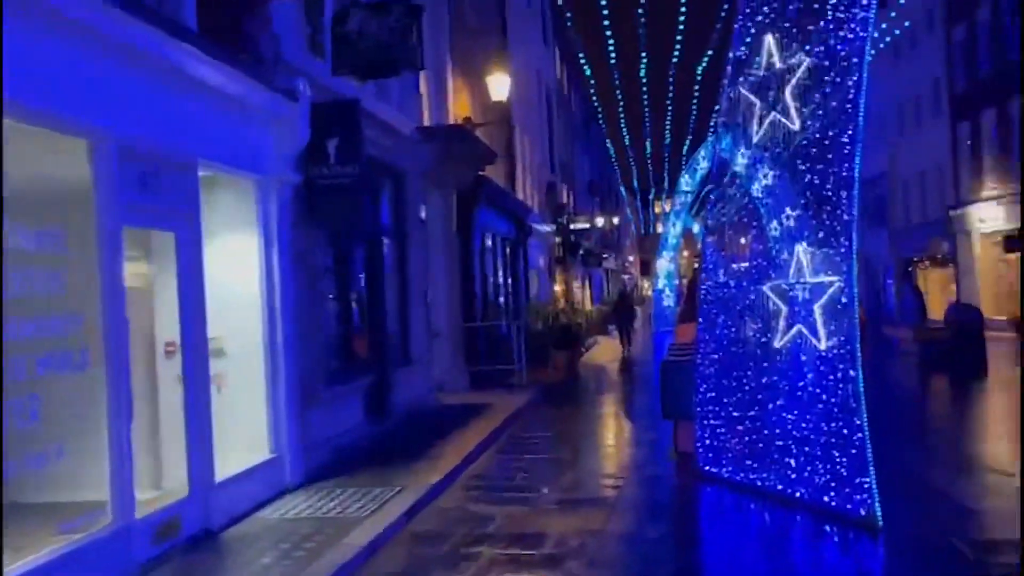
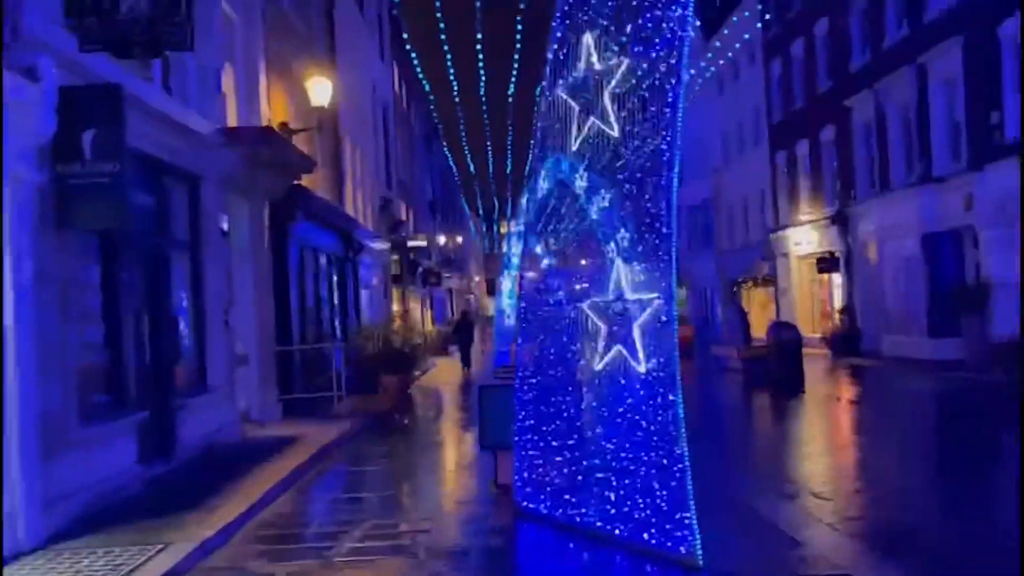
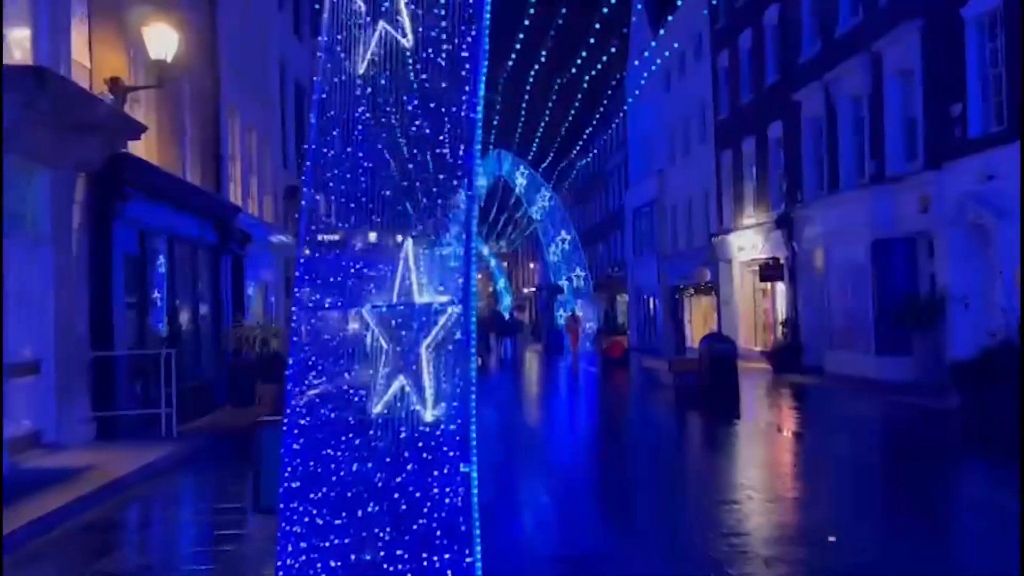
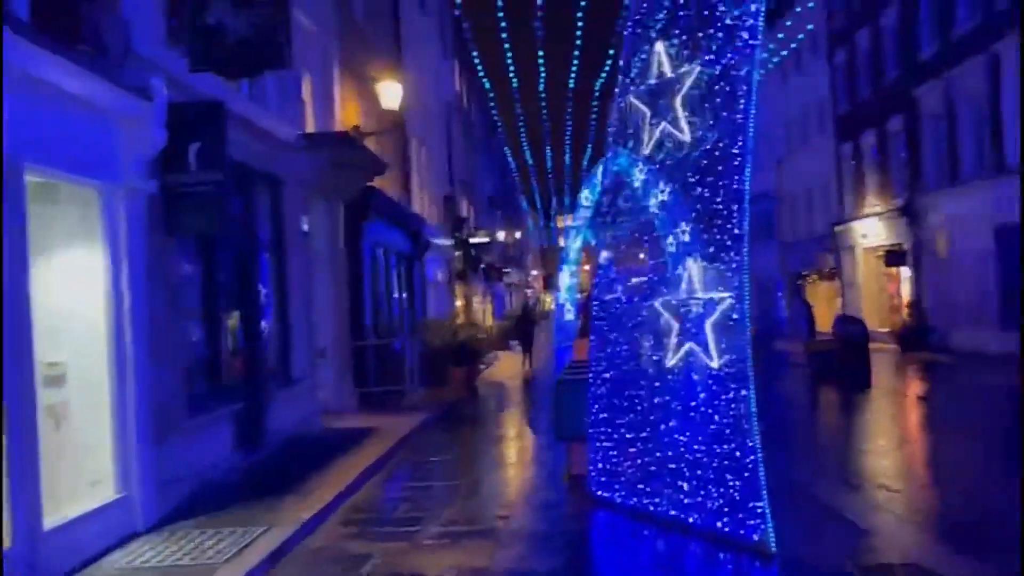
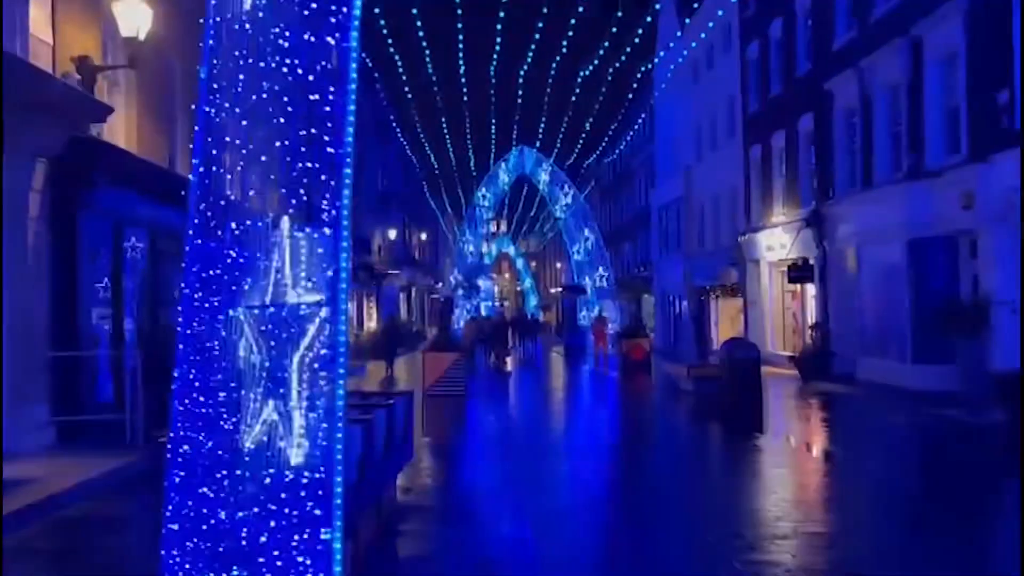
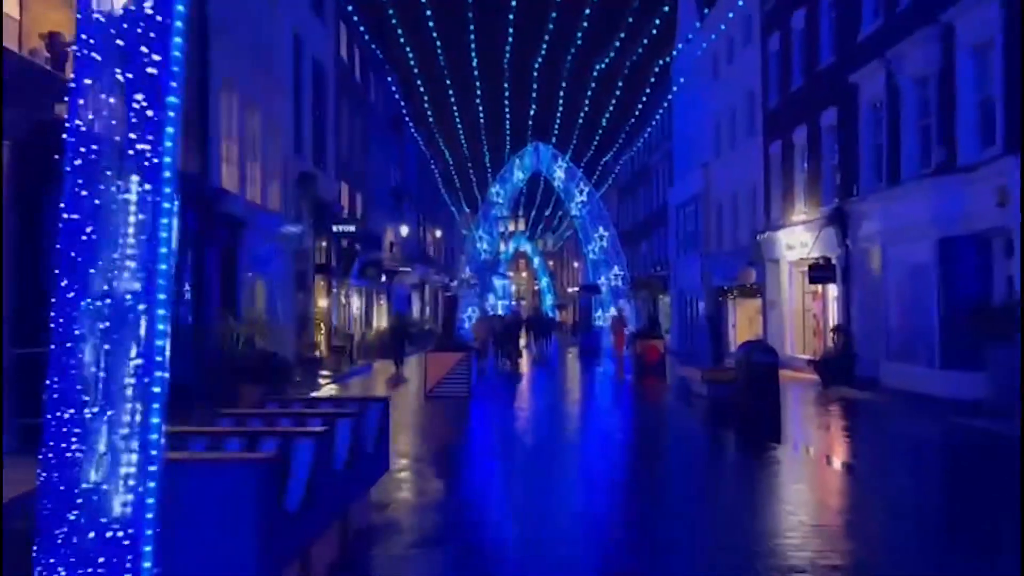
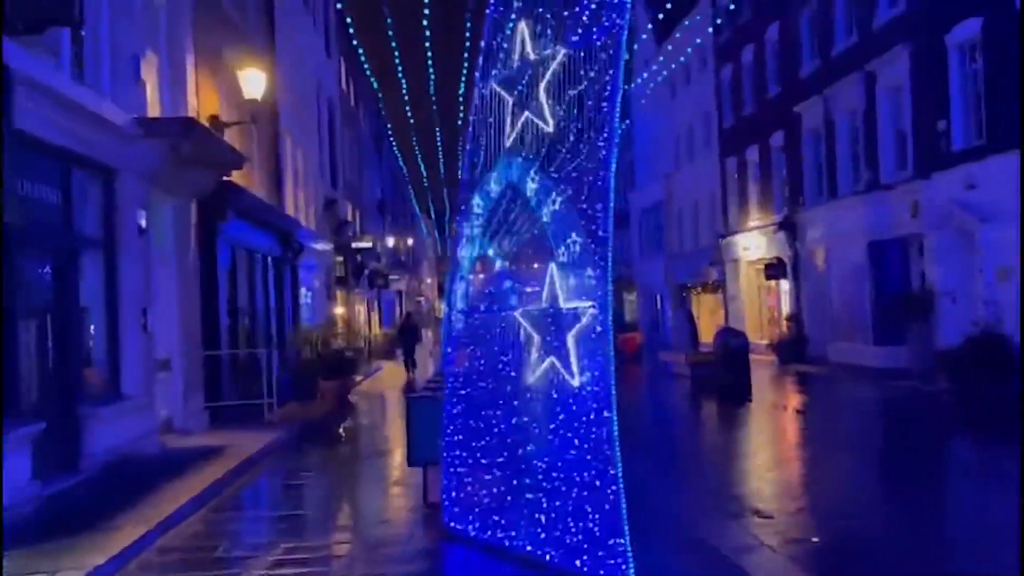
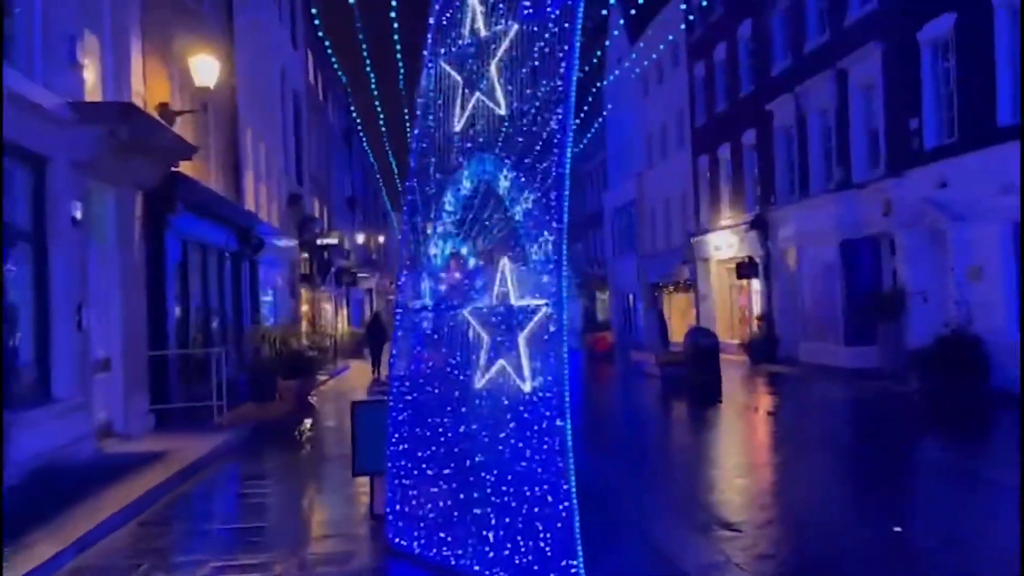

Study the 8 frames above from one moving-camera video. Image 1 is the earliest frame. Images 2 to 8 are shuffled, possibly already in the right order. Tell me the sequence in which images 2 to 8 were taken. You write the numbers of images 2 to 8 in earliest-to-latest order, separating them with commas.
4, 2, 7, 8, 3, 5, 6
